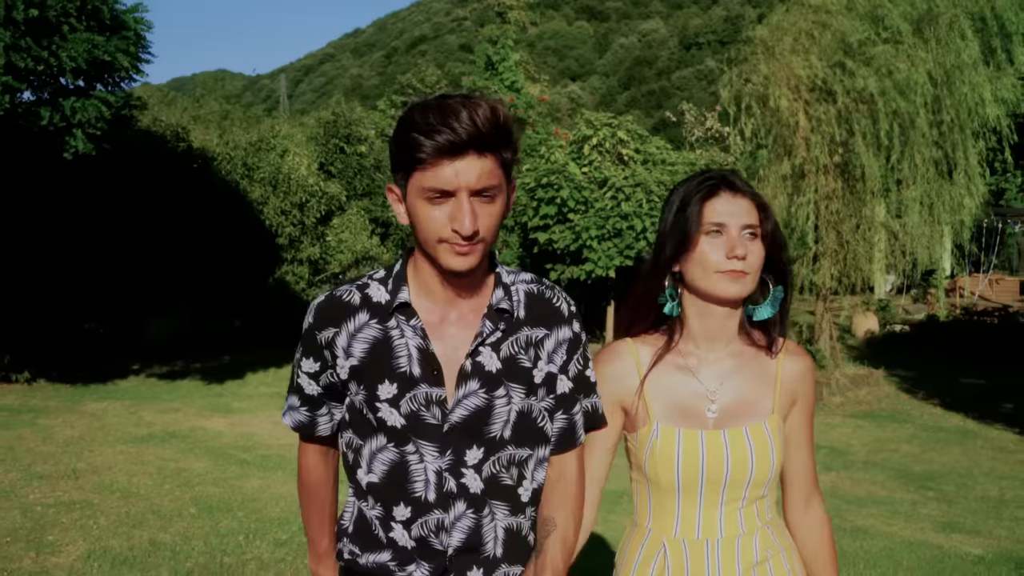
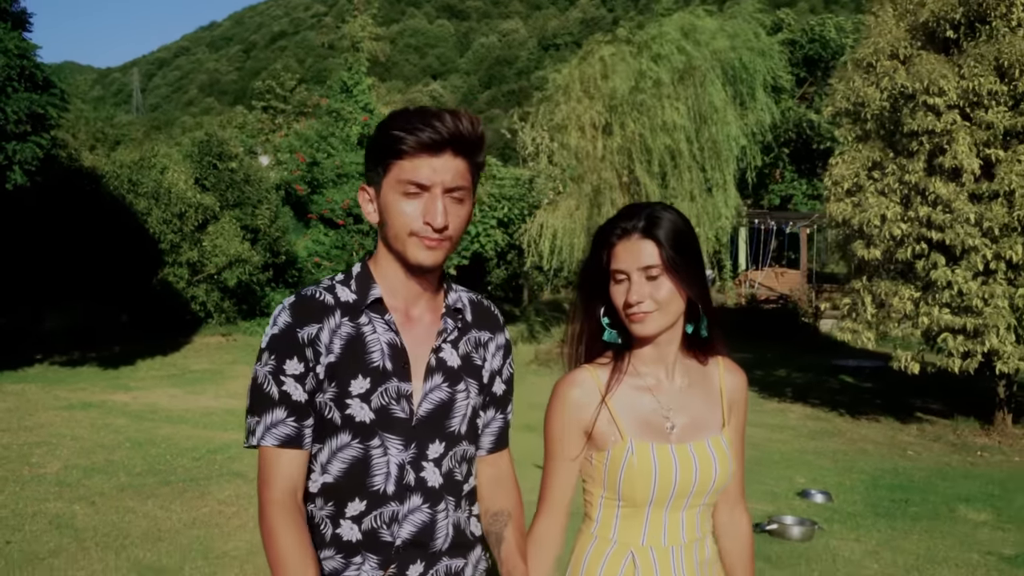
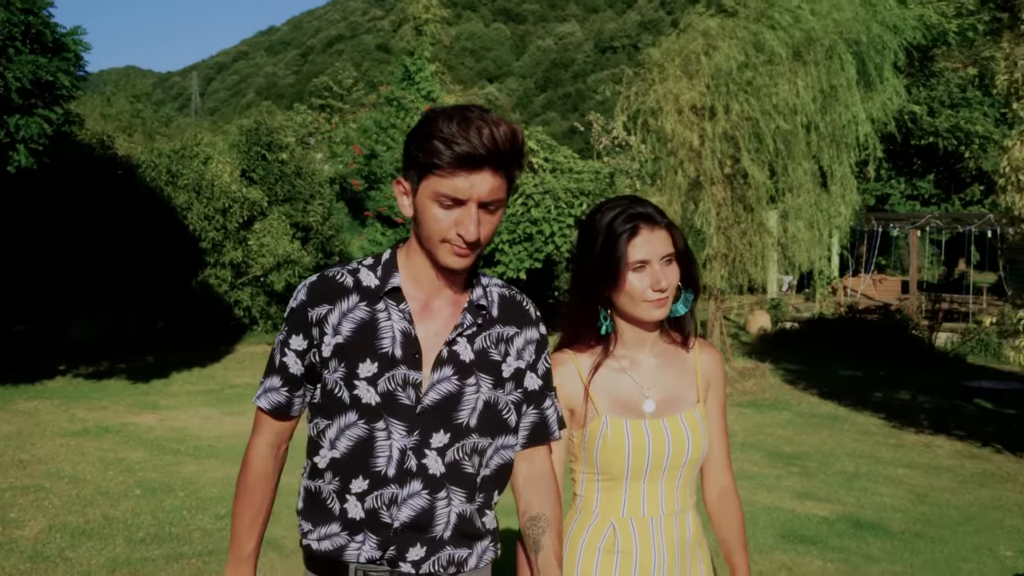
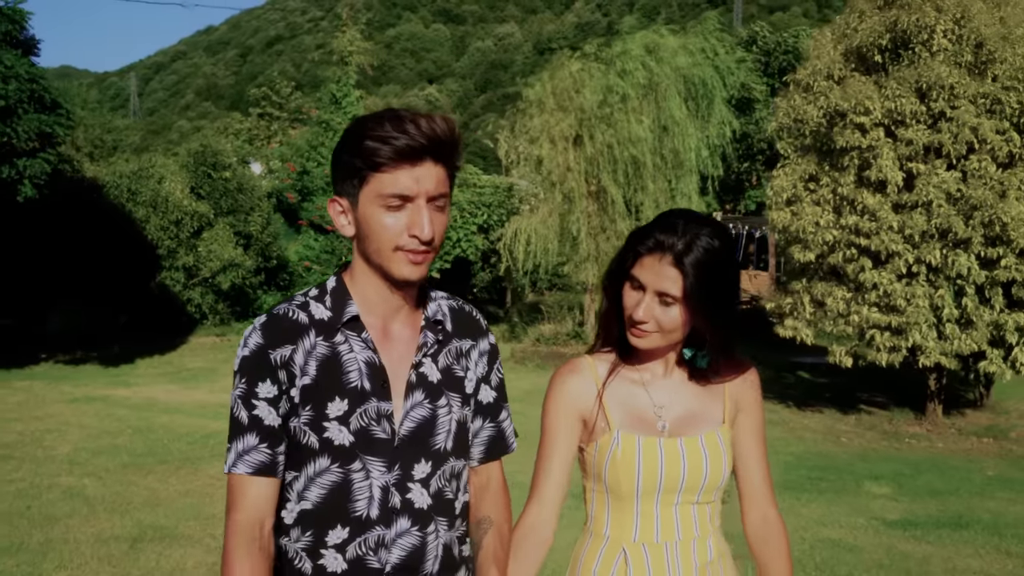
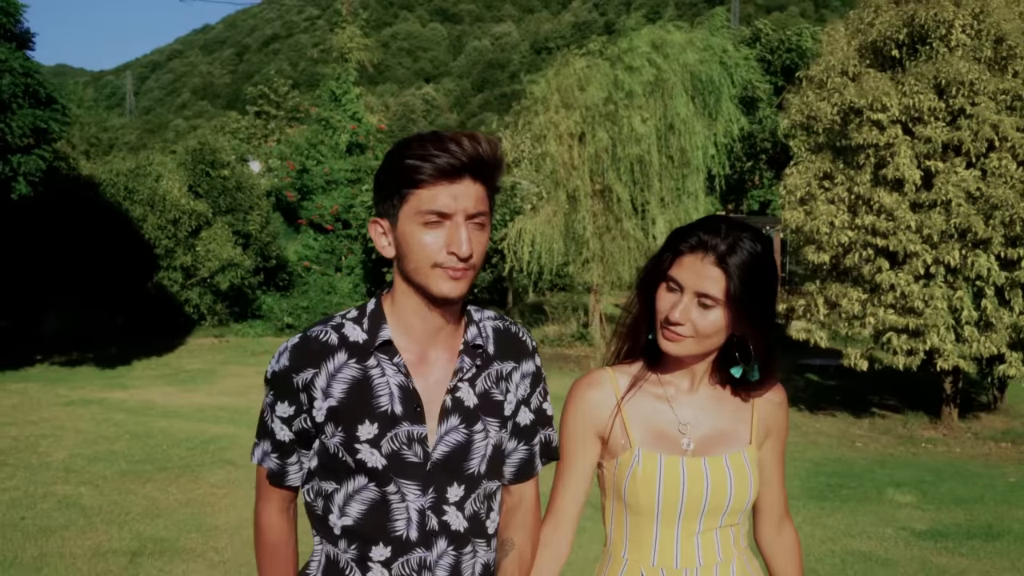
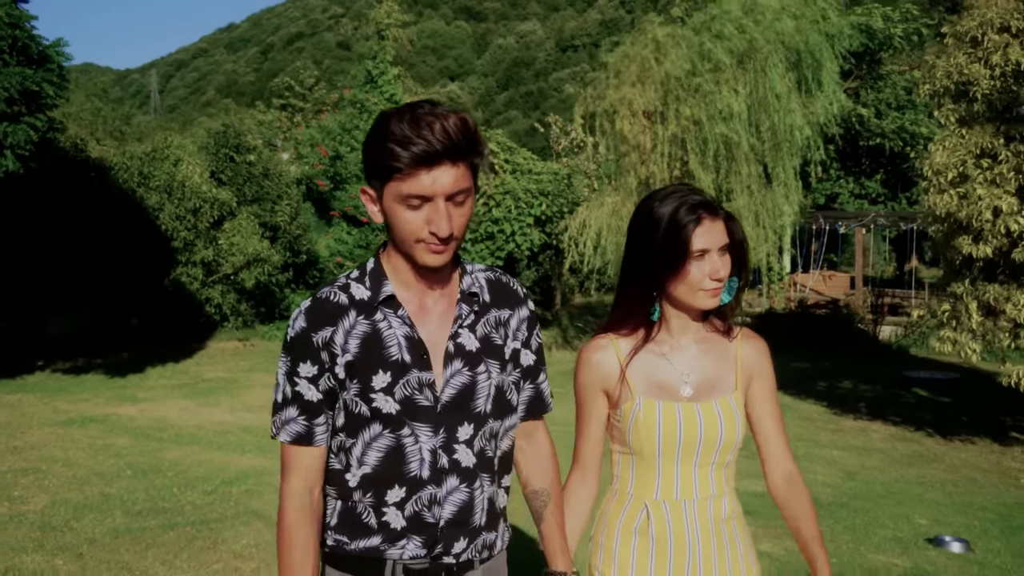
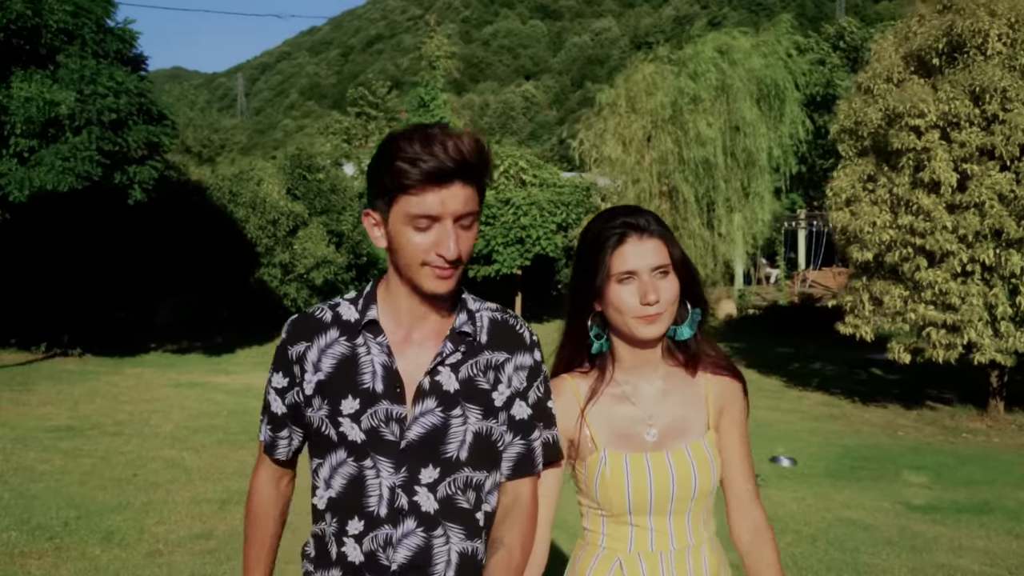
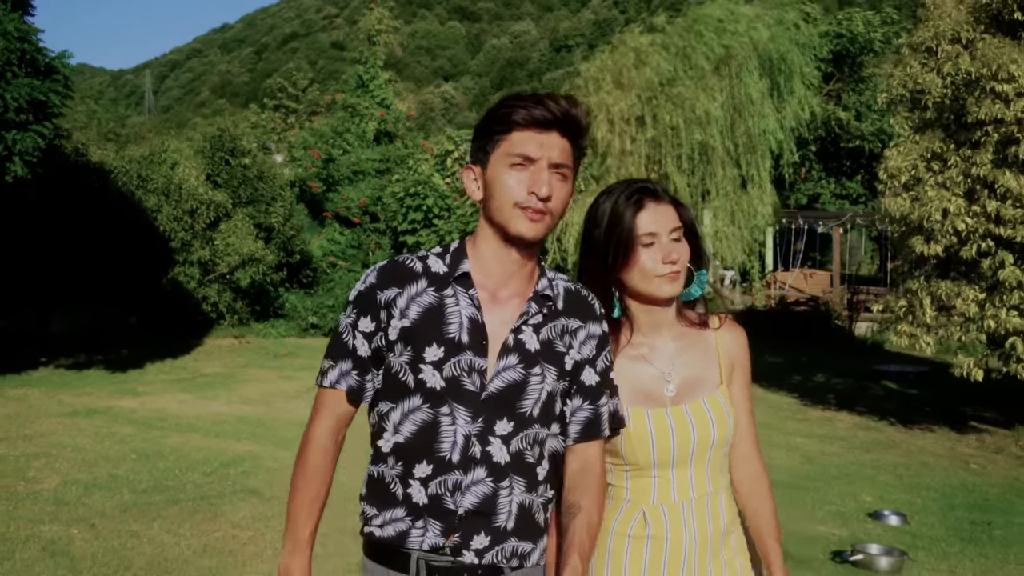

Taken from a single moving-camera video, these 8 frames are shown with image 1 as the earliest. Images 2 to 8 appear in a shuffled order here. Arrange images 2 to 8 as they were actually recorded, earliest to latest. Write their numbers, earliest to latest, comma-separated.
3, 6, 8, 2, 5, 4, 7
